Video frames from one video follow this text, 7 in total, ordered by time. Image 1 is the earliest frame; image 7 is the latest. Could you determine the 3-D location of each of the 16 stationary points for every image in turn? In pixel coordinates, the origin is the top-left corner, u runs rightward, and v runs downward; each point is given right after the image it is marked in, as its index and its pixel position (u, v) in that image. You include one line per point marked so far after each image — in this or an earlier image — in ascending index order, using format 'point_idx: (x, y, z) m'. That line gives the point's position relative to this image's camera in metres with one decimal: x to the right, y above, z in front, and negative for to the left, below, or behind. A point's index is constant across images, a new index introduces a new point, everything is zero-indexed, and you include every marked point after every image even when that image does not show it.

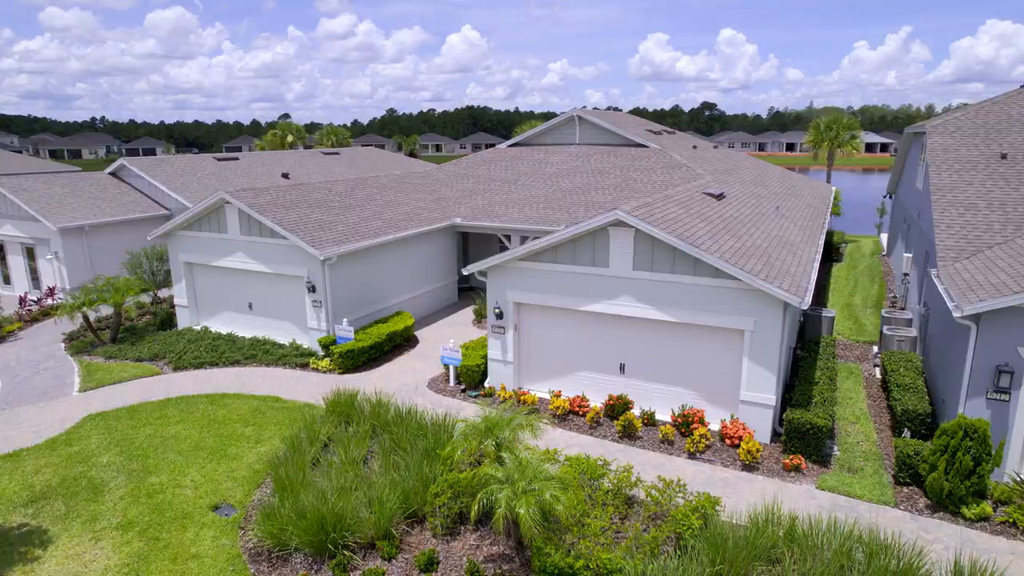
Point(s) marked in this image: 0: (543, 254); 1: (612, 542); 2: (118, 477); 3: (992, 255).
0: (+0.6, +0.6, +12.3) m
1: (+1.3, -3.2, +8.0) m
2: (-6.7, -3.2, +10.7) m
3: (+8.5, +0.6, +11.2) m
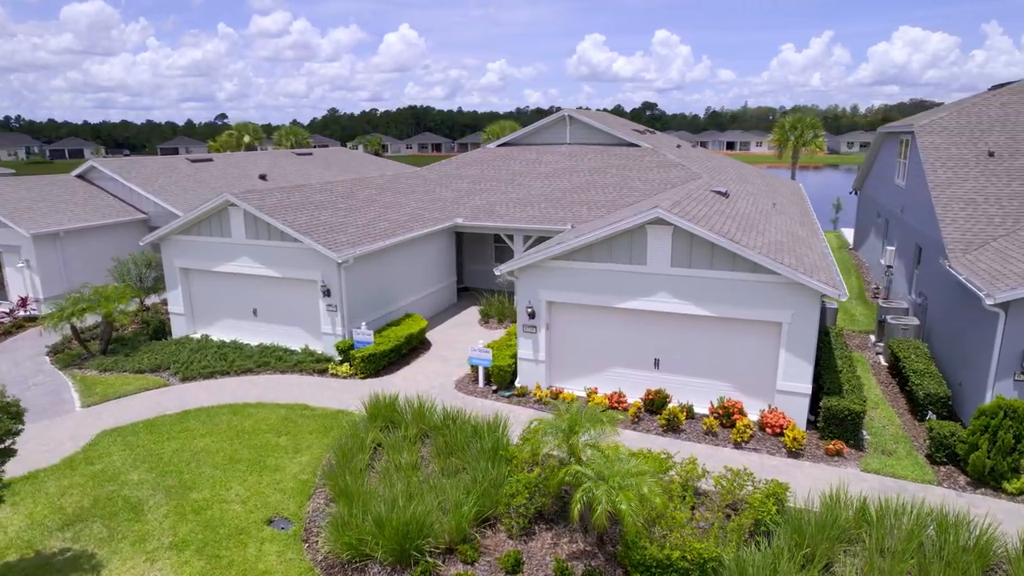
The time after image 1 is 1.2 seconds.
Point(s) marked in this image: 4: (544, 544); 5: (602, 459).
0: (+1.3, +0.7, +12.4) m
1: (+2.4, -3.1, +8.1) m
2: (-5.7, -3.3, +10.2) m
3: (+9.3, +0.8, +12.0) m
4: (+0.4, -3.5, +8.7) m
5: (+1.2, -2.2, +8.3) m
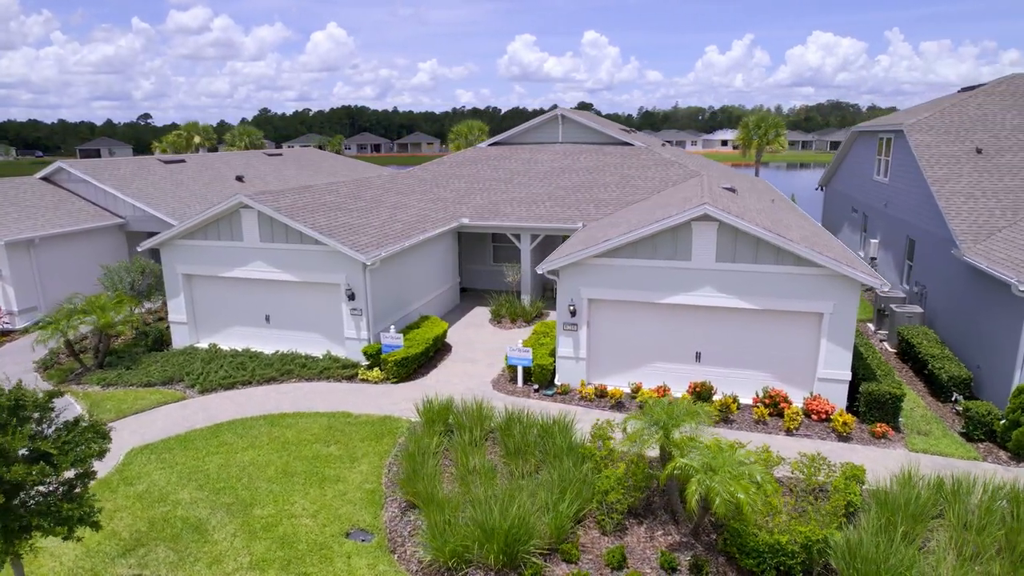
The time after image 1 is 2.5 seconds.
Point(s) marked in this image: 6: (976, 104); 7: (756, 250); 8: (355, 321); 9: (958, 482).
0: (+2.2, +0.7, +12.5) m
1: (+3.8, -3.0, +8.4) m
2: (-4.5, -3.4, +9.6) m
3: (+10.1, +1.0, +12.9) m
4: (+1.8, -3.5, +8.8) m
5: (+2.5, -2.1, +8.4) m
6: (+13.2, +5.2, +18.0) m
7: (+4.6, +0.7, +11.9) m
8: (-3.6, -0.8, +14.5) m
9: (+6.3, -2.8, +9.0) m
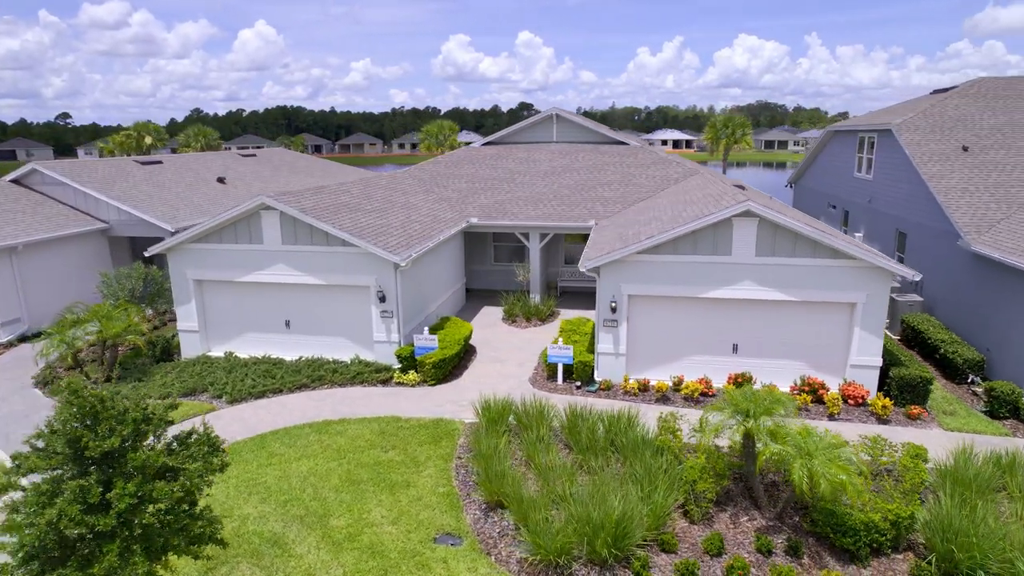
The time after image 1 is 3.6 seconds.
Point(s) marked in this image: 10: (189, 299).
0: (+3.1, +0.8, +12.8) m
1: (+5.1, -2.9, +8.8) m
2: (-3.2, -3.5, +9.3) m
3: (+10.9, +1.3, +13.9) m
4: (+3.1, -3.4, +9.0) m
5: (+3.9, -2.0, +8.7) m
6: (+13.4, +5.6, +19.3) m
7: (+5.5, +0.9, +12.3) m
8: (-2.8, -0.8, +14.2) m
9: (+7.6, -2.6, +9.6) m
10: (-7.7, -0.3, +15.1) m
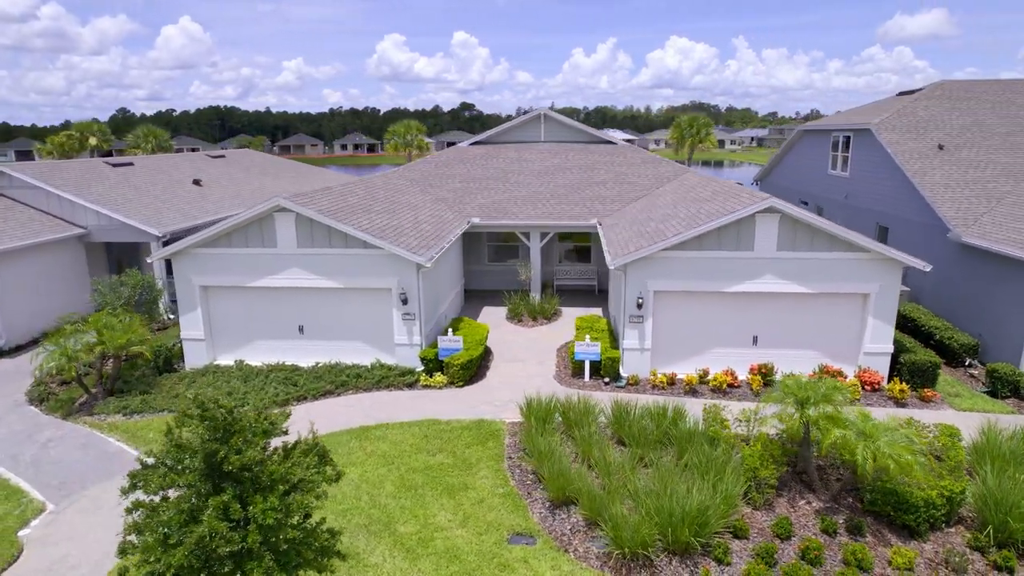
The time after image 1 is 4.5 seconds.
0: (+3.7, +0.9, +13.1) m
1: (+6.1, -2.8, +9.4) m
2: (-2.2, -3.5, +9.1) m
3: (+11.4, +1.6, +14.9) m
4: (+4.1, -3.3, +9.4) m
5: (+4.9, -1.9, +9.1) m
6: (+13.3, +5.9, +20.5) m
7: (+6.1, +1.0, +12.9) m
8: (-2.3, -0.8, +14.0) m
9: (+8.5, -2.4, +10.4) m
10: (-7.2, -0.4, +14.5) m
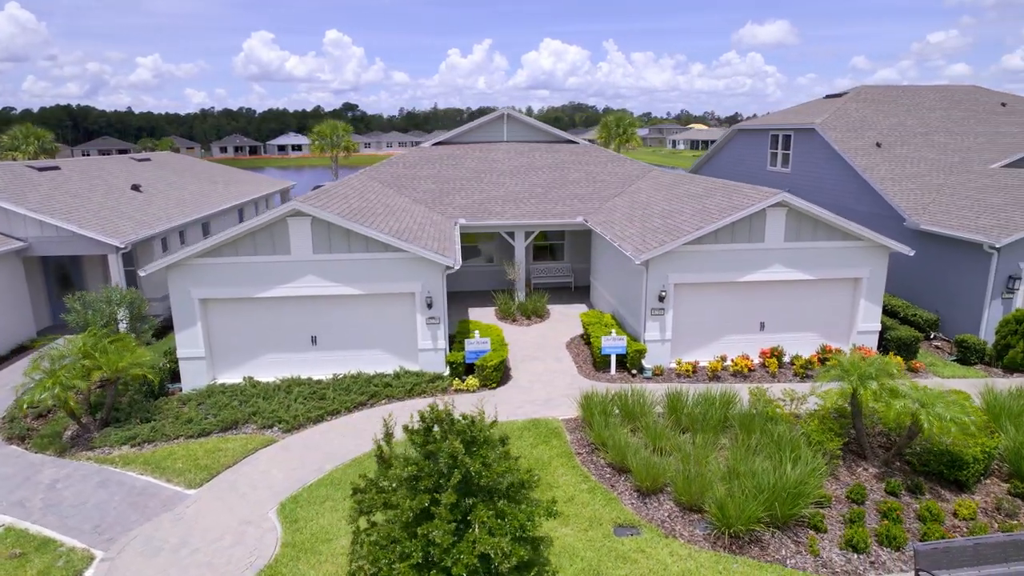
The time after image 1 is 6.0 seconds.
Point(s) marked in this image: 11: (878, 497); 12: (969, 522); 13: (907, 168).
0: (+4.2, +1.1, +13.8) m
1: (+7.5, -2.4, +10.5) m
2: (-0.7, -3.6, +8.8) m
3: (+11.5, +2.1, +16.9) m
4: (+5.5, -3.1, +10.2) m
5: (+6.2, -1.6, +10.1) m
6: (+12.2, +6.5, +22.7) m
7: (+6.7, +1.3, +14.0) m
8: (-1.7, -0.9, +13.7) m
9: (+9.6, -2.0, +11.9) m
10: (-6.7, -0.7, +13.3) m
11: (+5.6, -3.2, +9.7) m
12: (+6.6, -3.4, +9.2) m
13: (+12.0, +3.6, +19.2) m
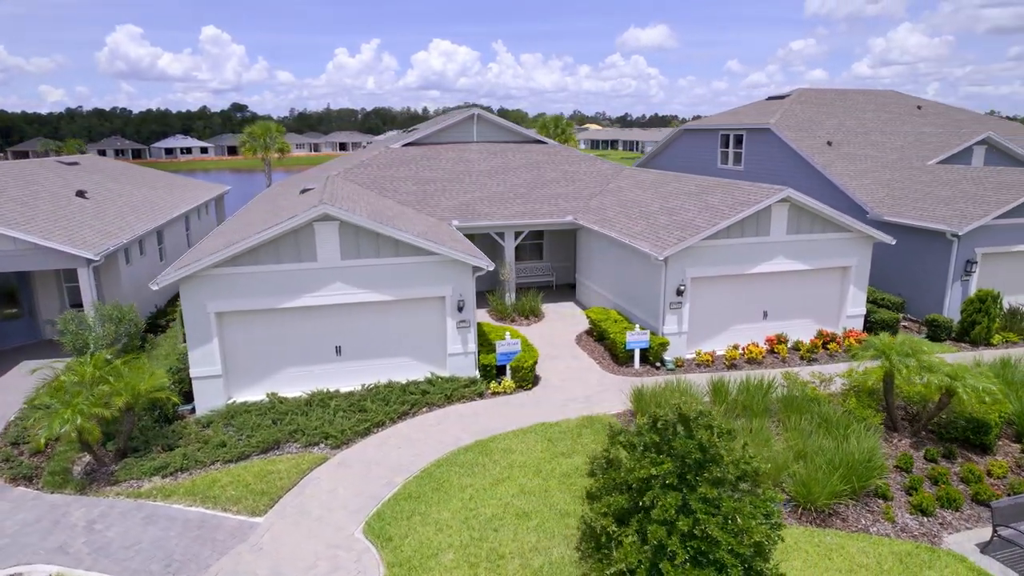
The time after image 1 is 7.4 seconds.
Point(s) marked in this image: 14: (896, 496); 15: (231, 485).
0: (+4.7, +1.3, +14.4) m
1: (+8.6, -2.1, +11.7) m
2: (+0.8, -3.6, +8.8) m
3: (+11.4, +2.5, +18.7) m
4: (+6.7, -2.8, +11.1) m
5: (+7.4, -1.4, +11.1) m
6: (+11.0, +6.9, +24.5) m
7: (+7.1, +1.6, +15.0) m
8: (-1.0, -1.0, +13.4) m
9: (+10.4, -1.6, +13.5) m
10: (-5.9, -1.0, +12.3) m
11: (+6.9, -3.0, +10.7) m
12: (+8.0, -3.1, +10.3) m
13: (+11.5, +4.1, +21.0) m
14: (+6.0, -3.2, +9.9) m
15: (-4.6, -3.2, +10.2) m
